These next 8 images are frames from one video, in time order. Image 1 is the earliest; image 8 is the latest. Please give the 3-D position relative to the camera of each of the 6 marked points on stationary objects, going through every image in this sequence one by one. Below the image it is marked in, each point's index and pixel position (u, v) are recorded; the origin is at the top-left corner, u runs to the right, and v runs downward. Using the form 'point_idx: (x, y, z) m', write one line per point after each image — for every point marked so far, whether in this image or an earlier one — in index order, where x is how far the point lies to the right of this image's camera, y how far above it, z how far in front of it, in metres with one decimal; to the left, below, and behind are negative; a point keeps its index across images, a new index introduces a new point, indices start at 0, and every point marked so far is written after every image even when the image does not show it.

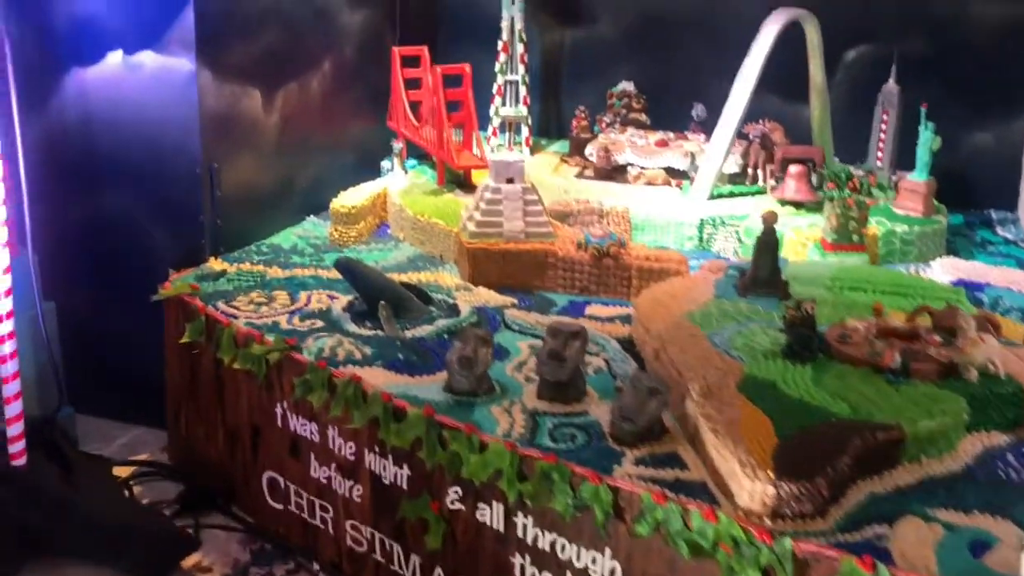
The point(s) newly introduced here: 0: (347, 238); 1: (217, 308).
0: (-0.7, +0.2, +4.4) m
1: (-1.0, -0.1, +3.7) m
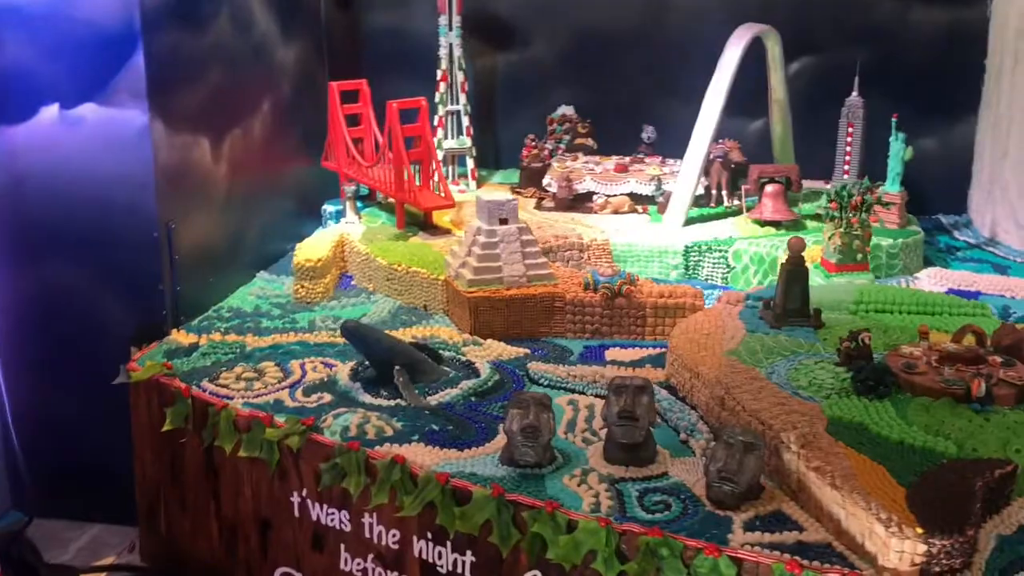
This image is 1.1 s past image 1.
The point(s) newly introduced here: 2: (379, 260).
0: (-0.7, 0.0, +4.0) m
1: (-0.9, -0.3, +3.3) m
2: (-0.5, +0.1, +4.1) m
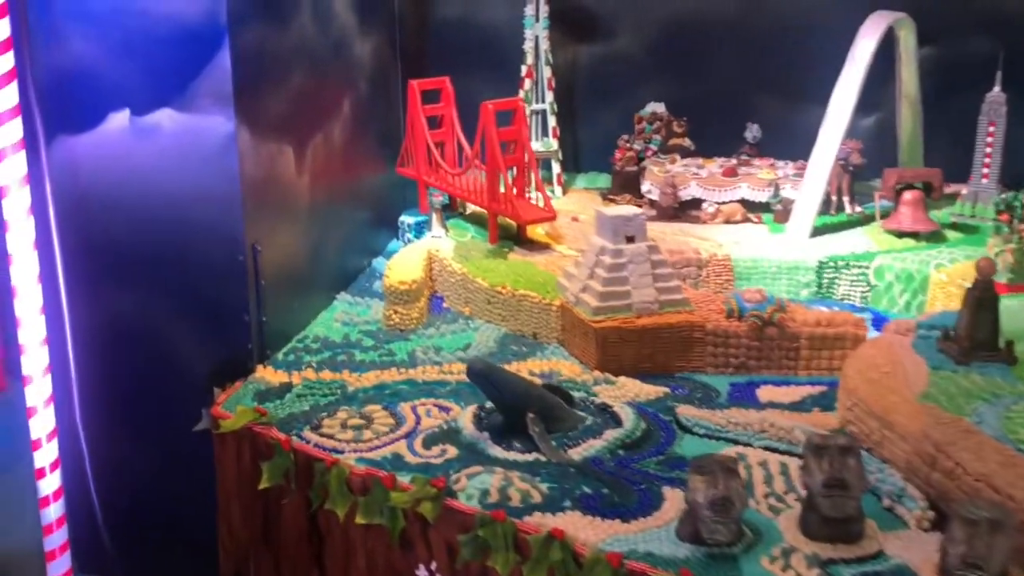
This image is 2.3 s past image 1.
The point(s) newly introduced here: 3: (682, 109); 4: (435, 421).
0: (-0.3, -0.1, +3.6) m
1: (-0.5, -0.4, +2.9) m
2: (-0.1, 0.0, +3.6) m
3: (+0.7, +0.8, +4.9) m
4: (-0.2, -0.3, +2.9) m
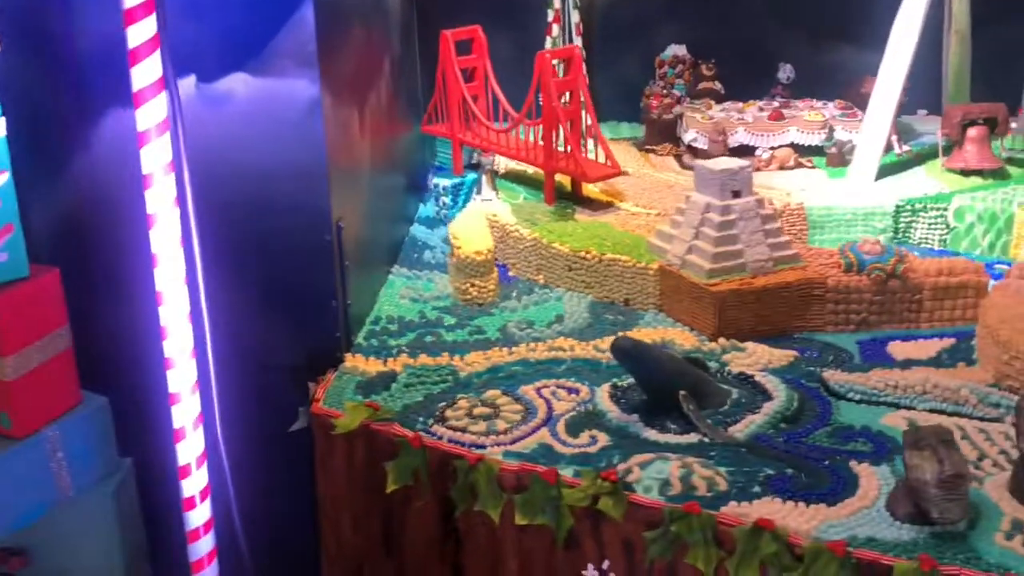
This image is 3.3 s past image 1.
0: (-0.1, 0.0, +3.3) m
1: (-0.2, -0.3, +2.6) m
2: (+0.1, +0.1, +3.4) m
3: (+0.8, +1.0, +4.7) m
4: (+0.1, -0.3, +2.7) m
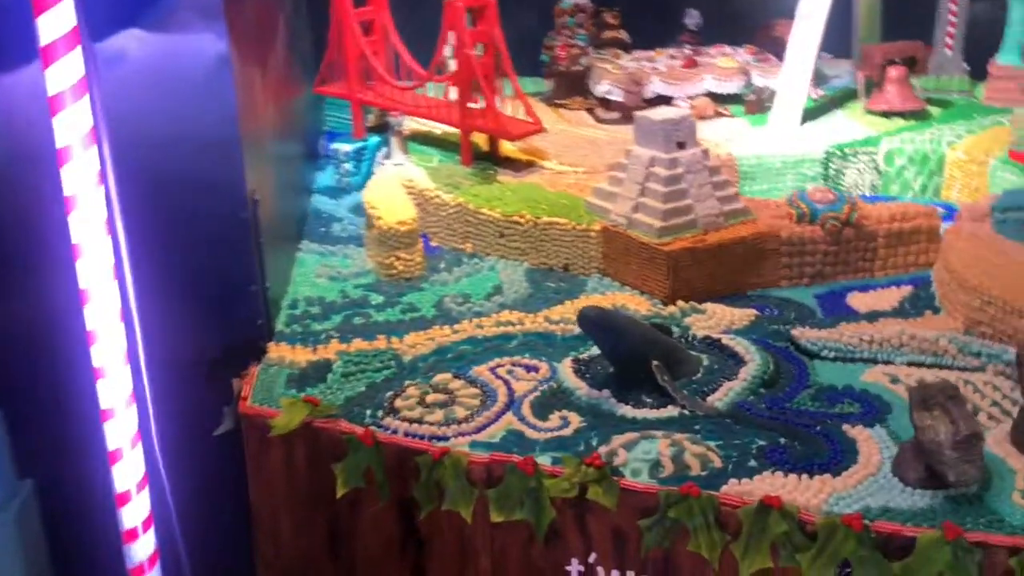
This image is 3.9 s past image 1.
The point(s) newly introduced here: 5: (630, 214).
0: (-0.3, +0.1, +3.0) m
1: (-0.3, -0.3, +2.3) m
2: (-0.1, +0.2, +3.1) m
3: (+0.4, +1.2, +4.5) m
4: (0.0, -0.2, +2.5) m
5: (+0.3, +0.2, +2.9) m
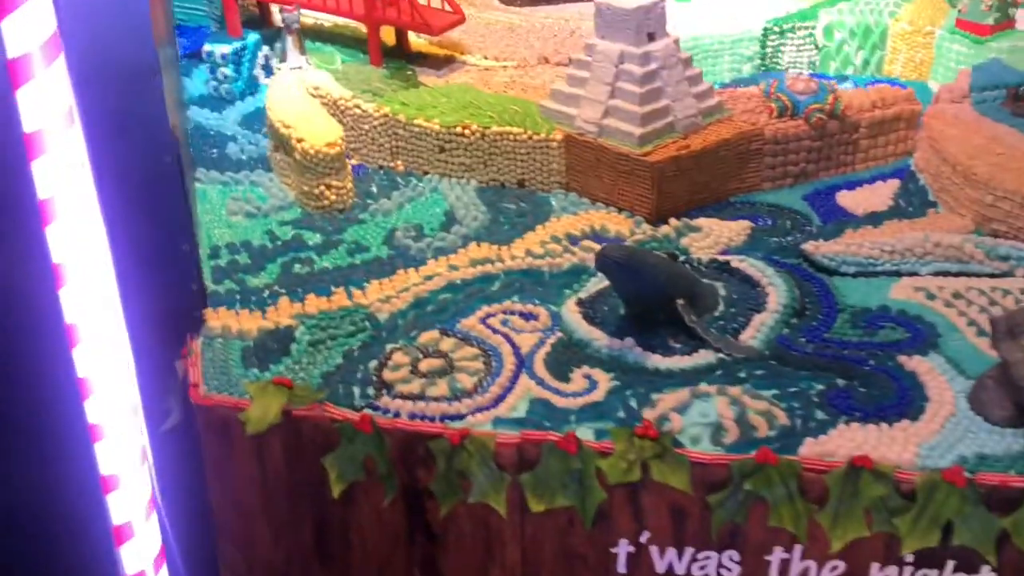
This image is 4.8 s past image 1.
0: (-0.4, +0.2, +2.6) m
1: (-0.2, -0.2, +1.9) m
2: (-0.2, +0.4, +2.7) m
3: (-0.1, +1.5, +4.0) m
4: (0.0, -0.1, +2.1) m
5: (+0.2, +0.4, +2.5) m
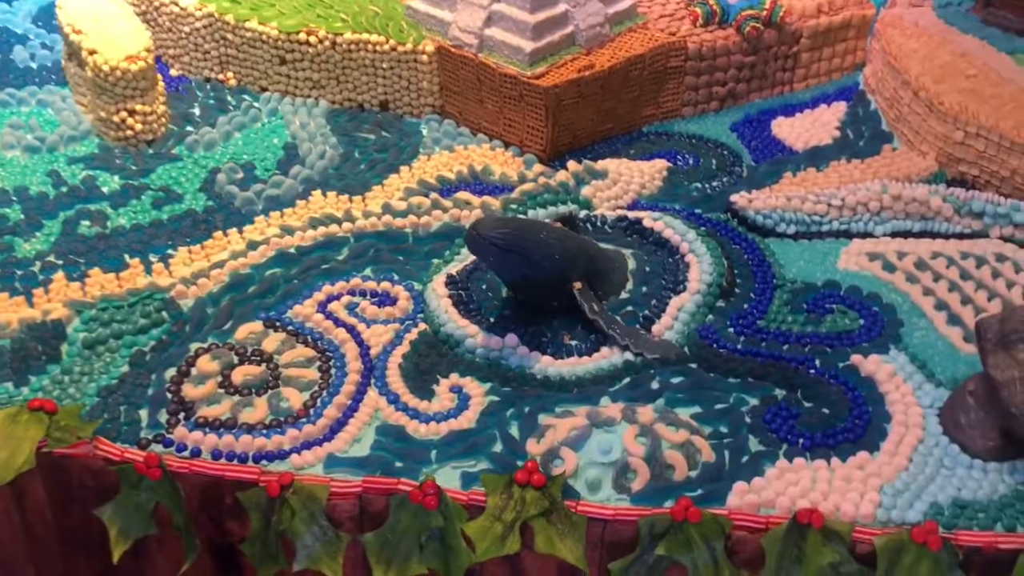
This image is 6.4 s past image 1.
0: (-0.6, +0.3, +2.0) m
1: (-0.4, -0.2, +1.4) m
2: (-0.5, +0.5, +2.1) m
3: (-0.5, +1.8, +3.3) m
4: (-0.2, -0.1, +1.6) m
5: (-0.1, +0.5, +2.0) m
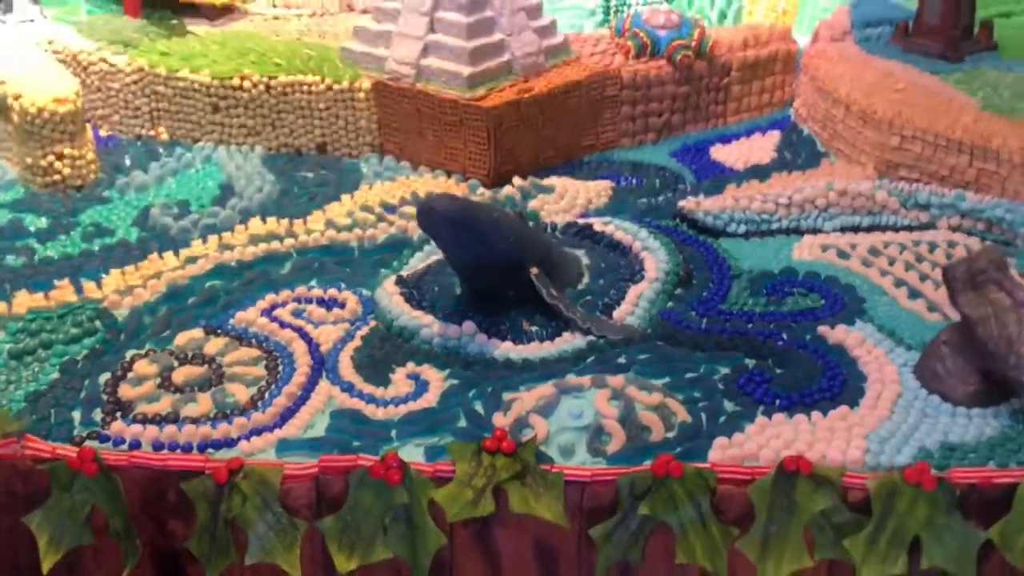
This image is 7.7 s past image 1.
0: (-0.8, +0.2, +2.0) m
1: (-0.5, -0.2, +1.3) m
2: (-0.6, +0.4, +2.1) m
3: (-0.7, +1.5, +3.4) m
4: (-0.2, -0.1, +1.5) m
5: (-0.2, +0.4, +2.0) m
